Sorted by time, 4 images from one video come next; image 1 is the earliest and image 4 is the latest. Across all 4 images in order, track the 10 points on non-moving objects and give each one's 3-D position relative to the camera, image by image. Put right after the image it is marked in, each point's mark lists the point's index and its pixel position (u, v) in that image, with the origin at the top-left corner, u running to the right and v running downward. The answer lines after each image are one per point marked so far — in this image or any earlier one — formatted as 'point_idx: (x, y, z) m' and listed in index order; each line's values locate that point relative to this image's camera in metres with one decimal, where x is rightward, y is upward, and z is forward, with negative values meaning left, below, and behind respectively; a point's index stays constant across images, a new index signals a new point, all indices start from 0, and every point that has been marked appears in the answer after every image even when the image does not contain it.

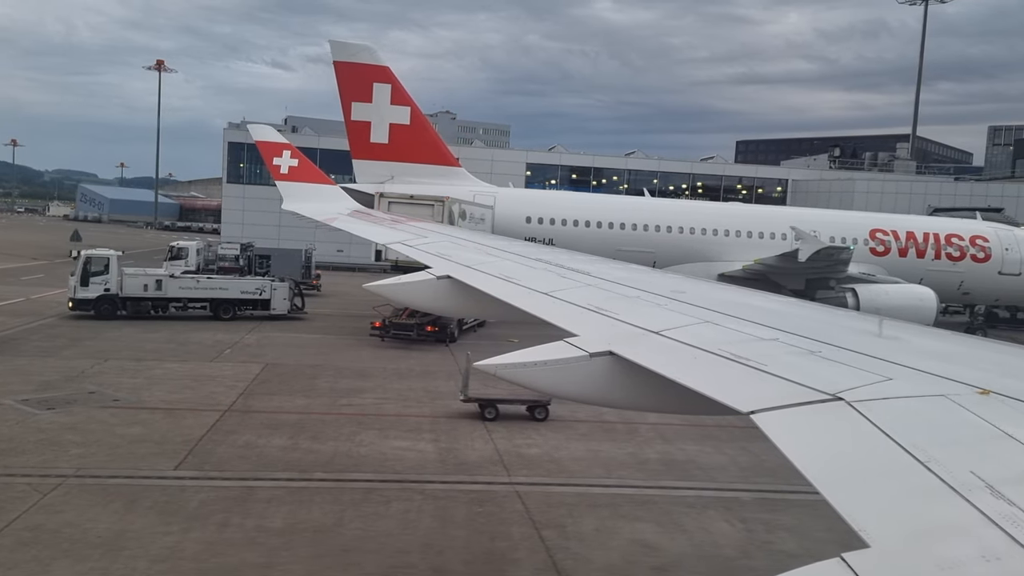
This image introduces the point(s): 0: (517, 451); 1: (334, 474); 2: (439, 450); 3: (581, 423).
0: (+0.1, -2.2, +9.7) m
1: (-2.1, -2.2, +8.3) m
2: (-1.0, -2.2, +9.5) m
3: (+1.1, -2.2, +11.4) m
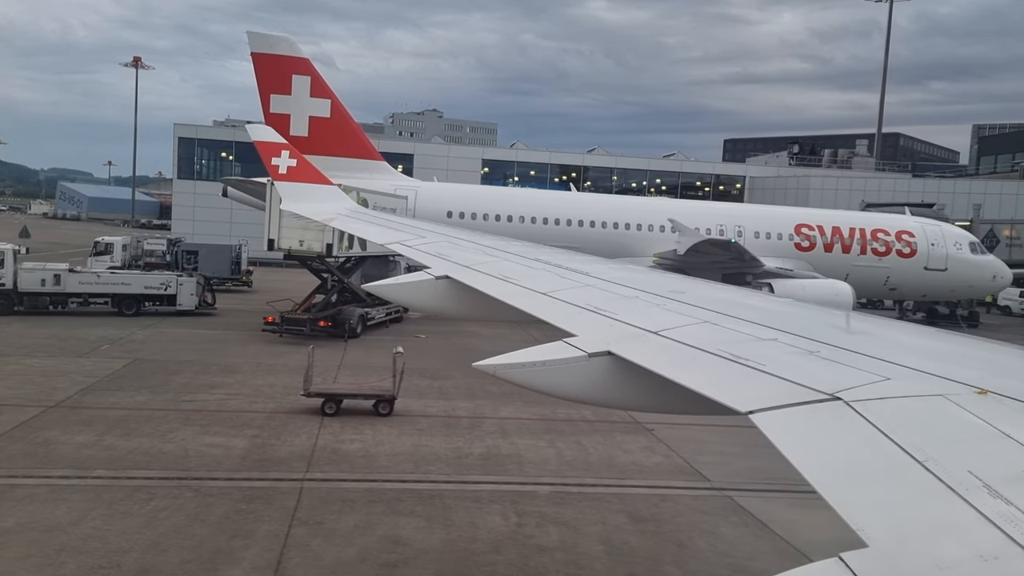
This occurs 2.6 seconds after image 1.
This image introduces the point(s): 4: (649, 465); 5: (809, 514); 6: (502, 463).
0: (-2.4, -2.1, +9.5) m
1: (-4.5, -2.1, +8.0) m
2: (-3.4, -2.1, +9.3) m
3: (-1.4, -2.1, +11.2) m
4: (+1.9, -2.4, +9.6) m
5: (+3.3, -2.5, +8.0) m
6: (-0.1, -2.3, +9.2) m
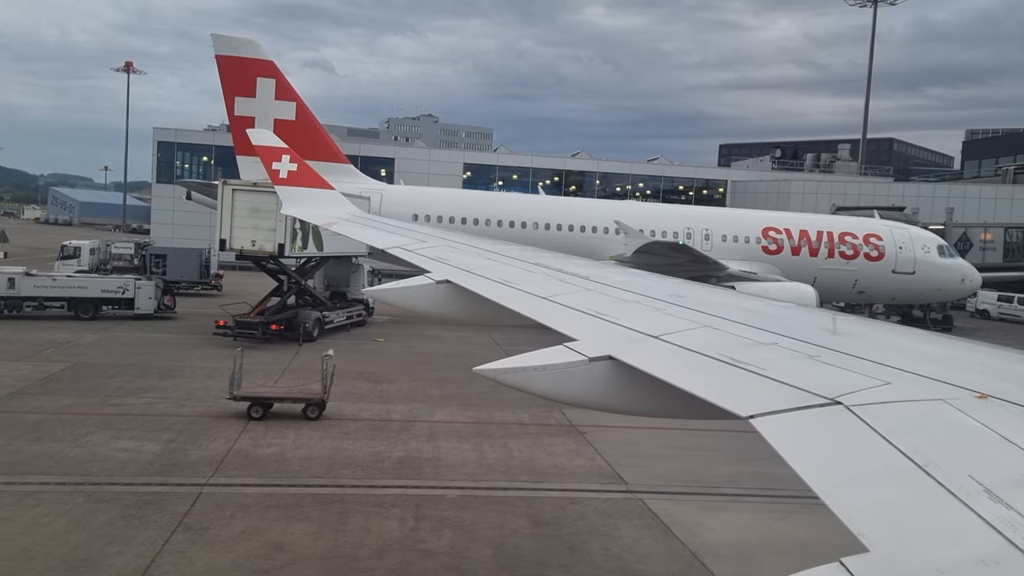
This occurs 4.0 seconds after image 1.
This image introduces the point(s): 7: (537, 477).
0: (-3.5, -2.1, +9.3) m
1: (-5.6, -2.1, +7.8) m
2: (-4.5, -2.1, +9.1) m
3: (-2.5, -2.1, +11.1) m
4: (+0.8, -2.4, +9.5) m
5: (+2.3, -2.5, +7.9) m
6: (-1.2, -2.3, +9.1) m
7: (+0.3, -2.4, +9.0) m
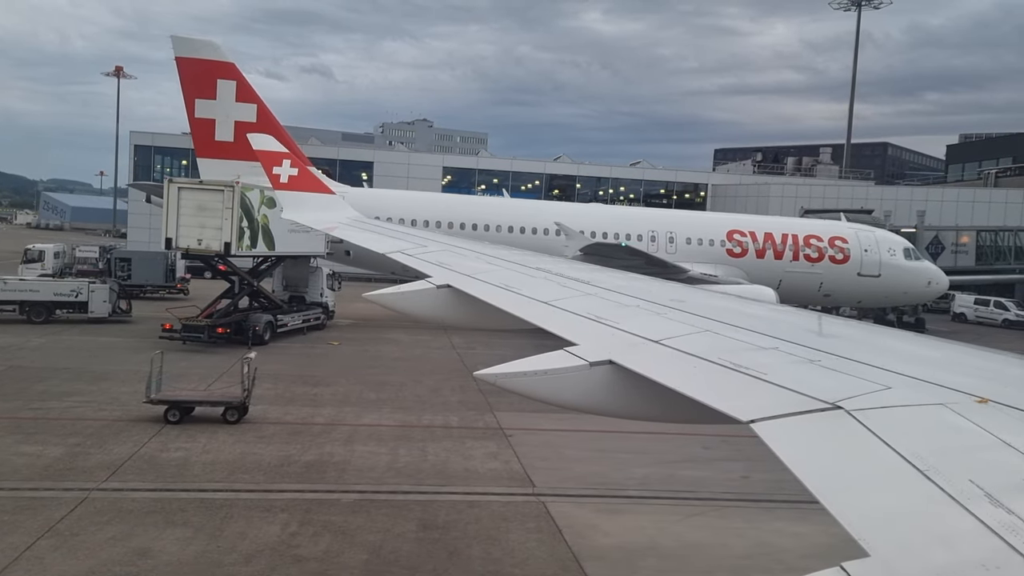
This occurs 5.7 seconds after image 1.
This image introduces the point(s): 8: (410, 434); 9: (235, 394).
0: (-4.6, -2.2, +9.2) m
1: (-6.7, -2.1, +7.7) m
2: (-5.7, -2.1, +9.0) m
3: (-3.7, -2.1, +10.9) m
4: (-0.4, -2.4, +9.4) m
5: (+1.1, -2.5, +7.8) m
6: (-2.4, -2.3, +9.0) m
7: (-0.9, -2.4, +8.9) m
8: (-1.6, -2.3, +10.9) m
9: (-4.4, -1.7, +11.1) m
